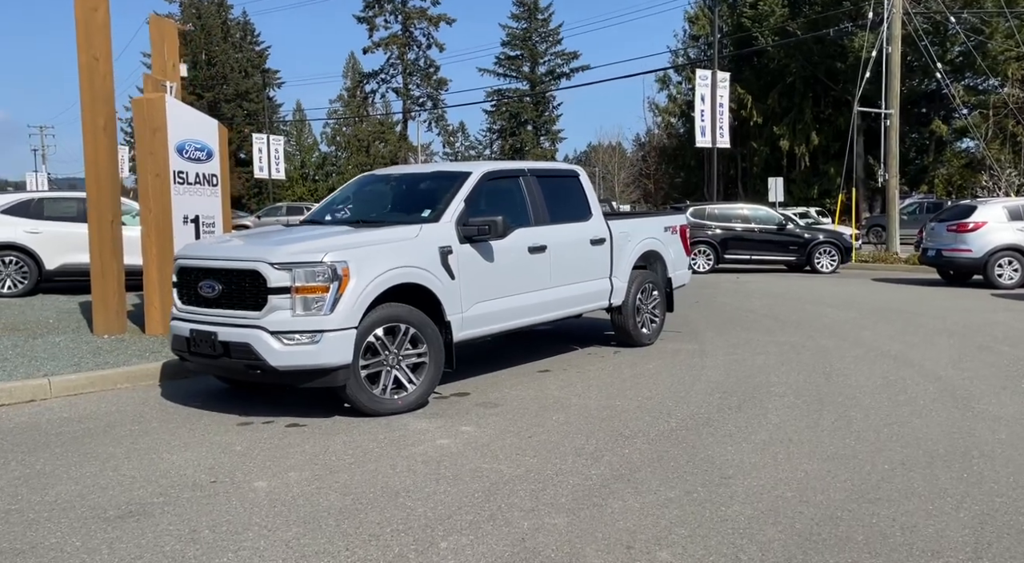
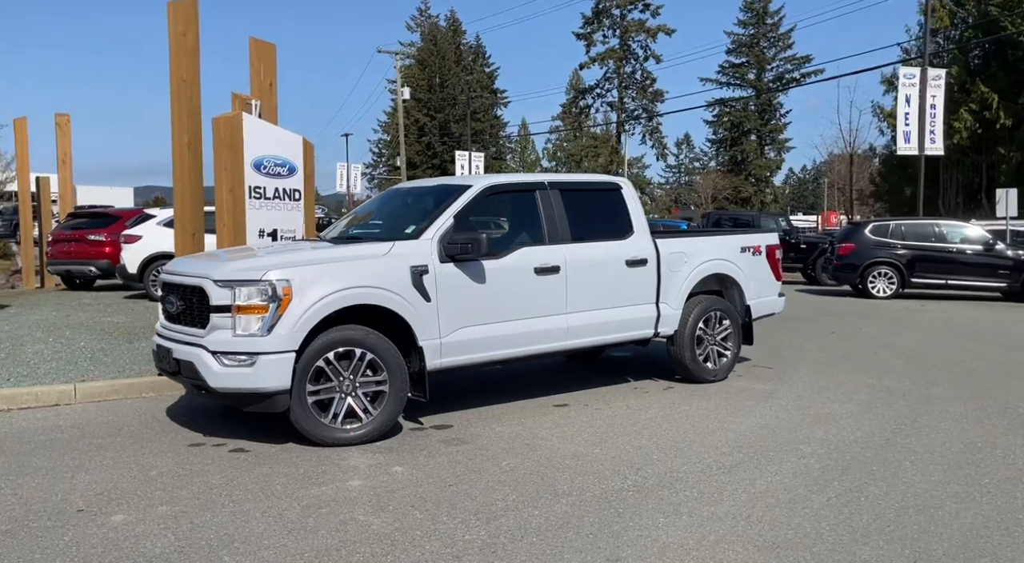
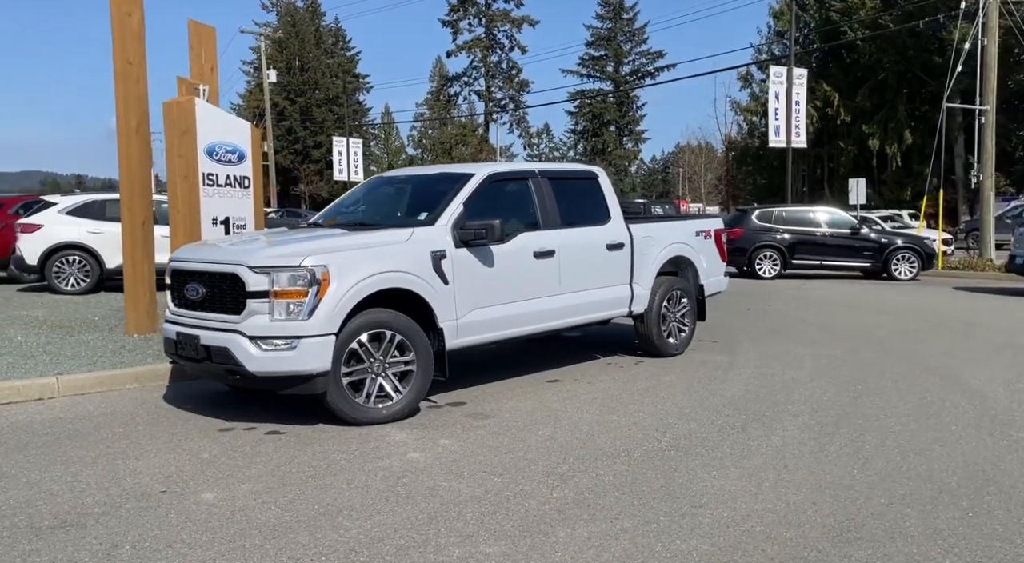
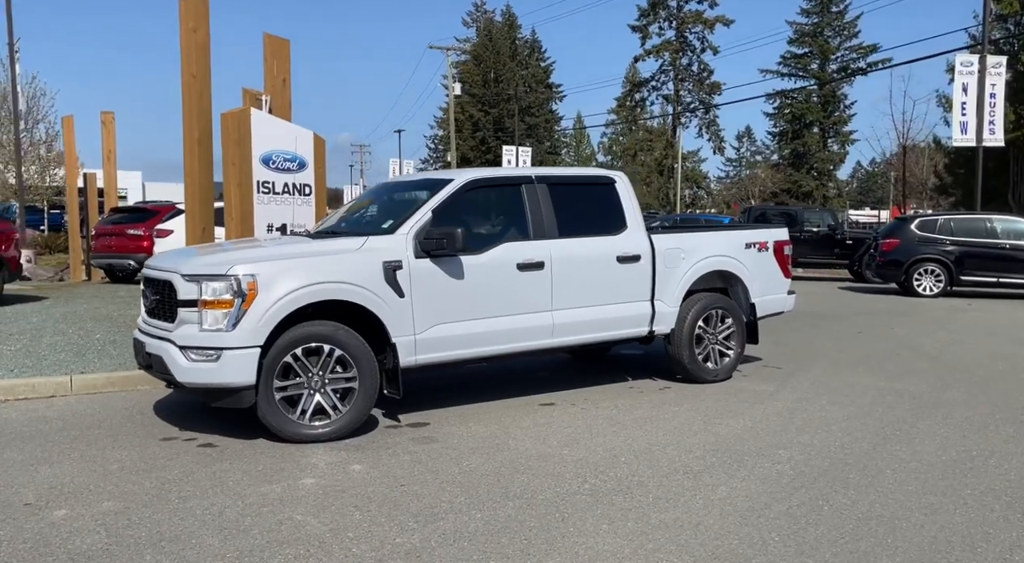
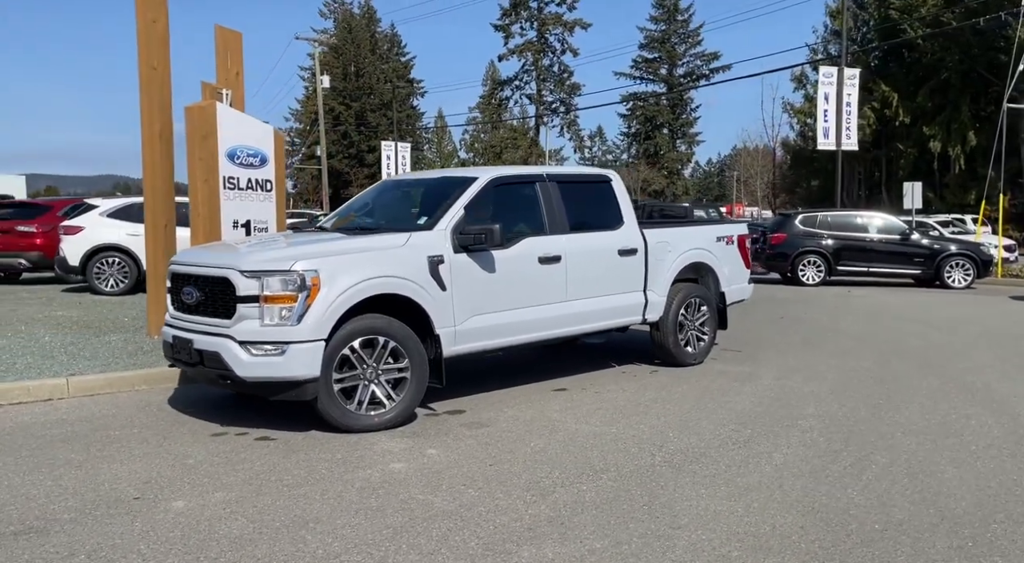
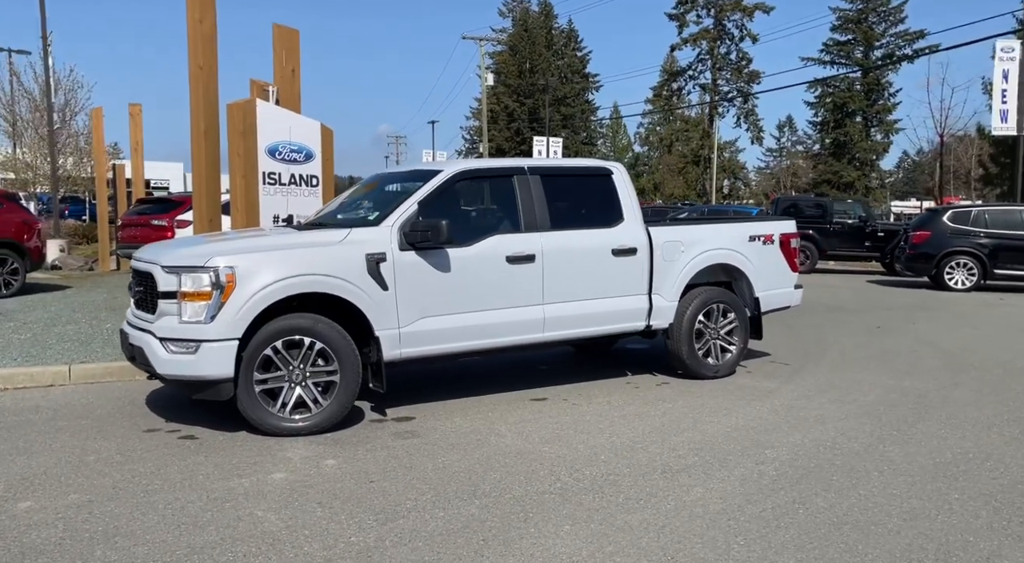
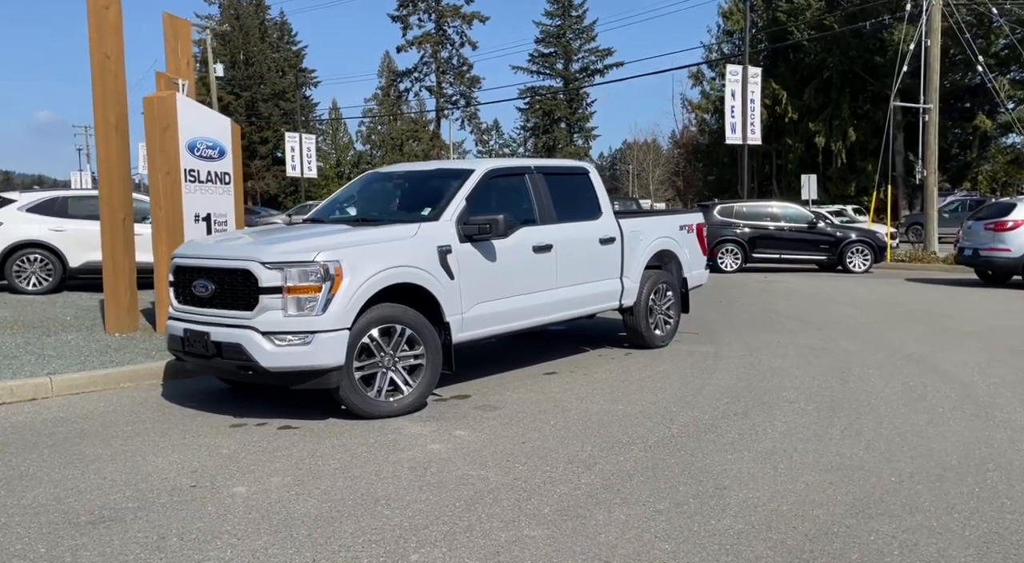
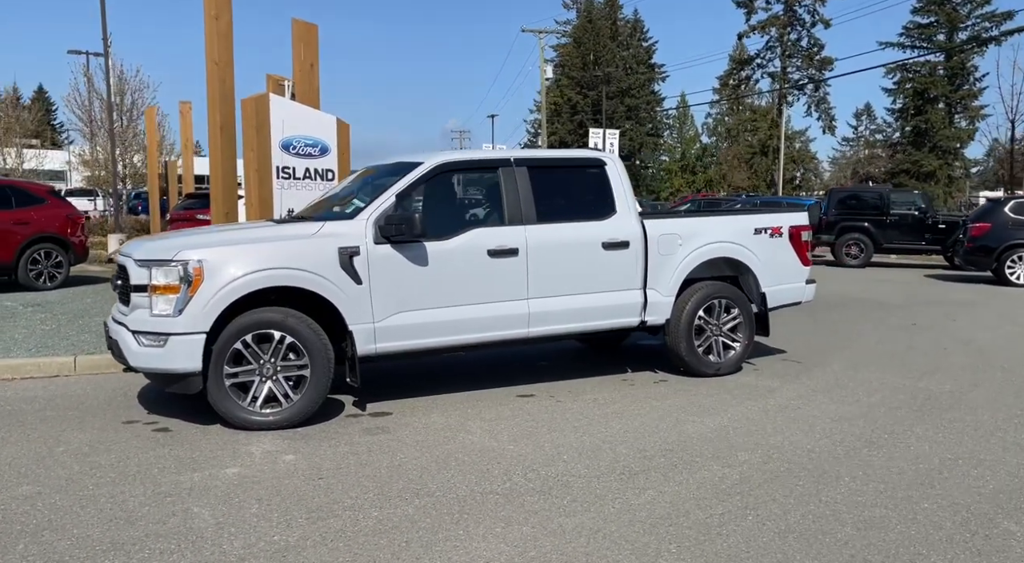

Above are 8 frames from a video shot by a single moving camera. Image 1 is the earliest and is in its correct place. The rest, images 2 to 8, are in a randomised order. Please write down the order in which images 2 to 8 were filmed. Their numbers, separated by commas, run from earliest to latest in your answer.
7, 3, 5, 2, 4, 6, 8
